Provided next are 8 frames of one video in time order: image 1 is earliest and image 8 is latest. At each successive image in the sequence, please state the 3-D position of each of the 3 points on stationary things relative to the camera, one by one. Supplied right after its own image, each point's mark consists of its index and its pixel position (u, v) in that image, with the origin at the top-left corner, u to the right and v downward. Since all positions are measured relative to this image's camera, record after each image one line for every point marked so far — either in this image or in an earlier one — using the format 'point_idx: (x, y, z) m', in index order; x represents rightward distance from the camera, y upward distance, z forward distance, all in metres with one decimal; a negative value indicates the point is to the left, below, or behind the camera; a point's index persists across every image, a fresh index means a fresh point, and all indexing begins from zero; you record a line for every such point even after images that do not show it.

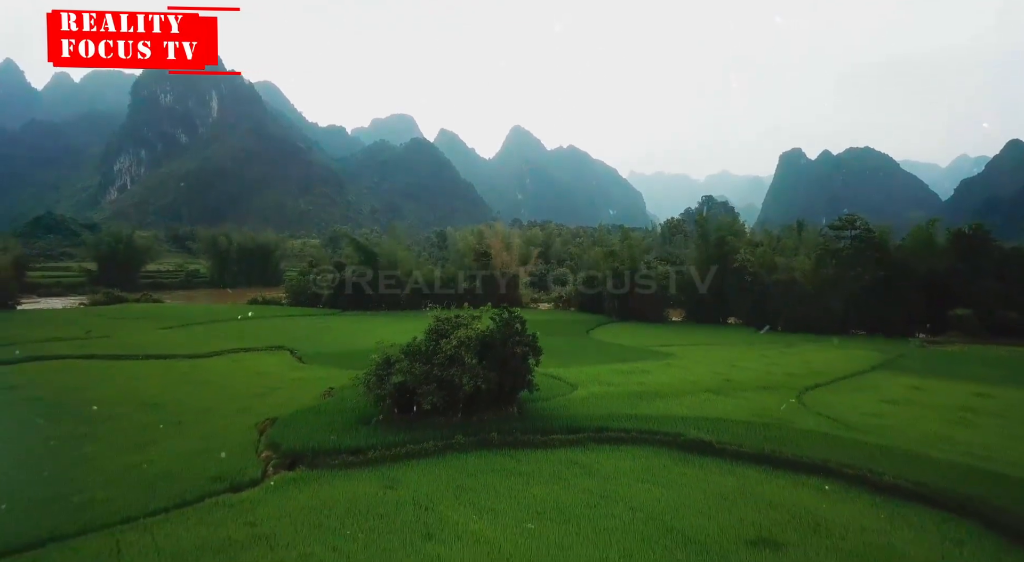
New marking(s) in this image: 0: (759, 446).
0: (+3.5, -2.4, +8.5) m
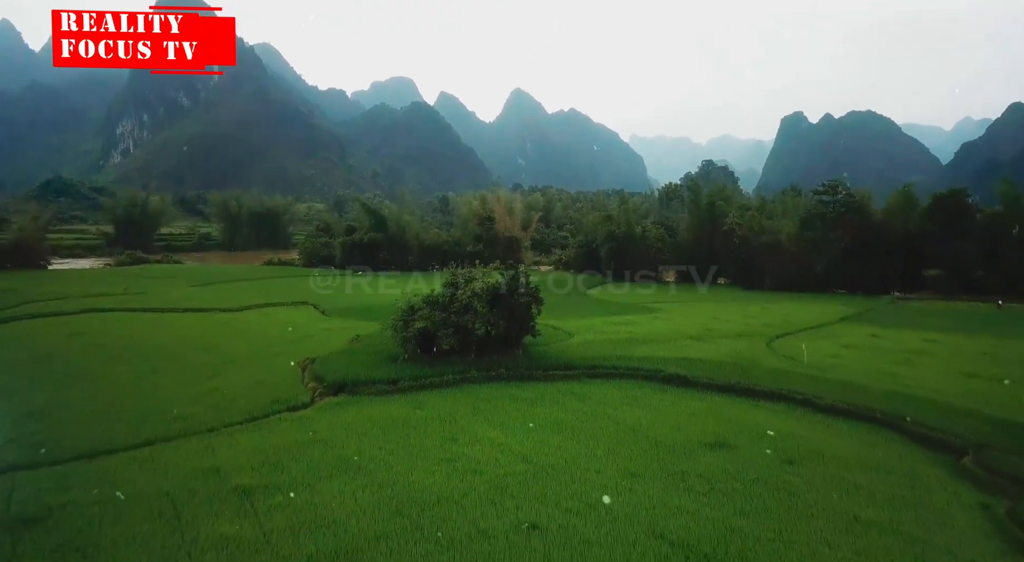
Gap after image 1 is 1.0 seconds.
0: (+3.6, -1.7, +10.1) m
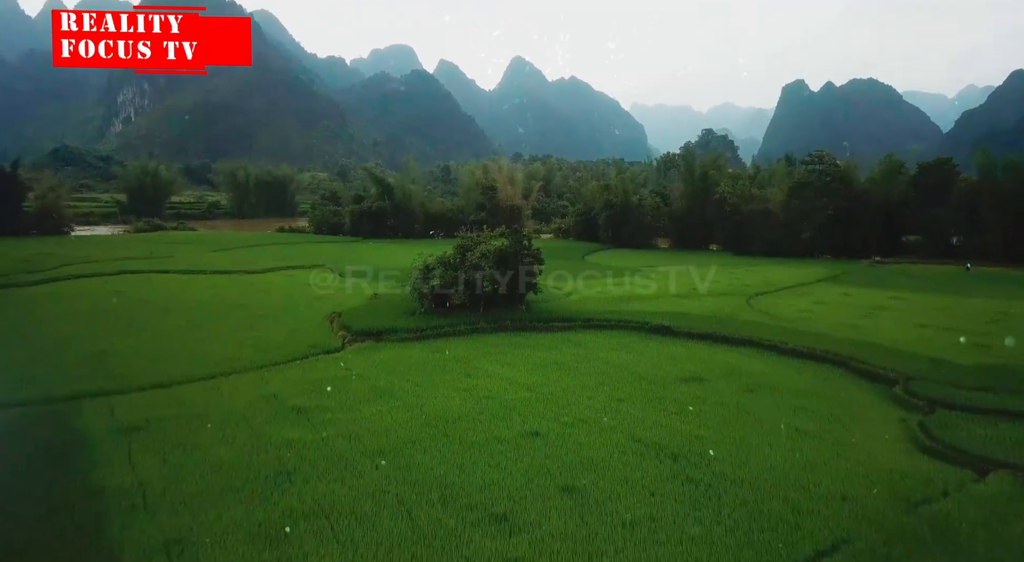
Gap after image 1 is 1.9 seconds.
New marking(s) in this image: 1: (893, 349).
0: (+3.7, -0.9, +11.5) m
1: (+6.5, -1.2, +10.2) m
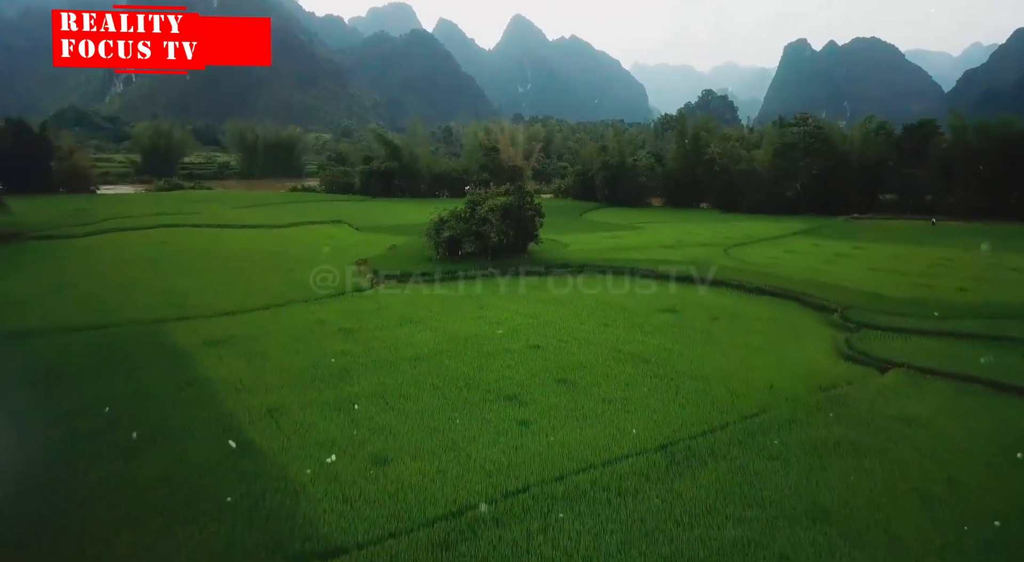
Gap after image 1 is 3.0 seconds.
0: (+3.8, +0.2, +13.2) m
1: (+6.6, -0.1, +11.9) m
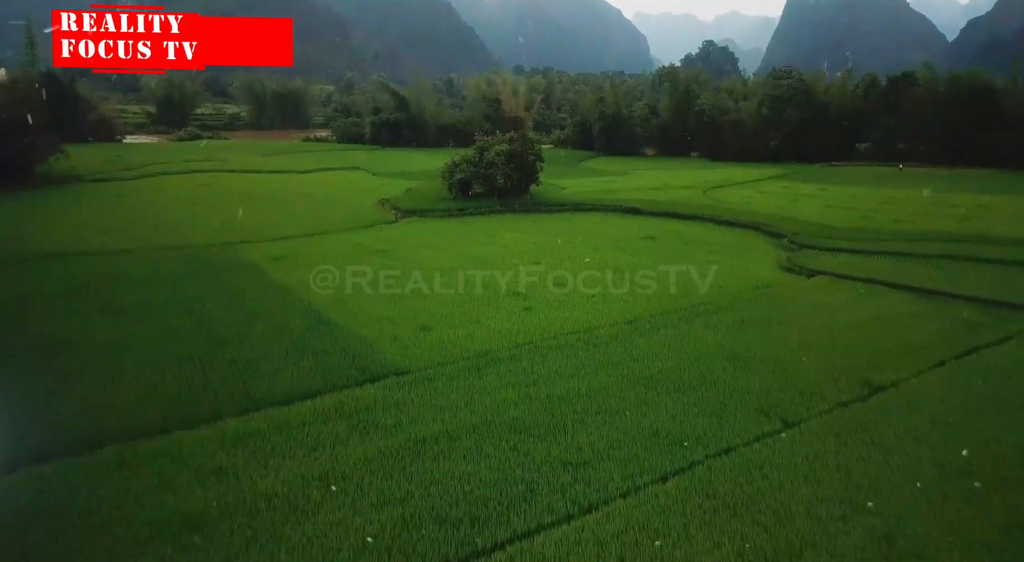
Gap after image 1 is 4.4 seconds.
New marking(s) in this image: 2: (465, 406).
0: (+3.9, +1.8, +15.2) m
1: (+6.7, +1.4, +14.0) m
2: (-0.5, -1.3, +6.1) m
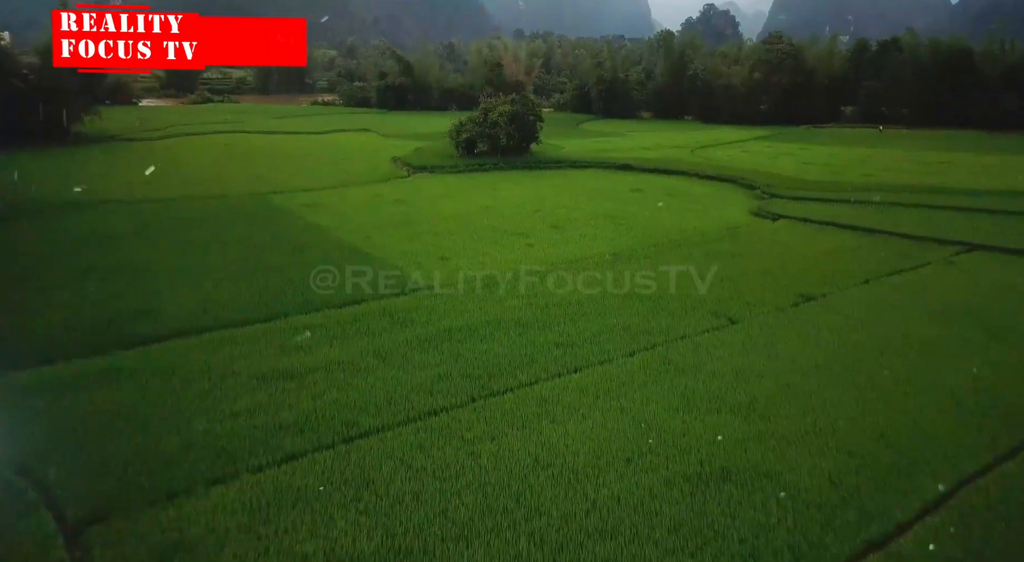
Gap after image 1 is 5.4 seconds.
0: (+4.0, +3.2, +16.6) m
1: (+6.8, +2.8, +15.4) m
2: (-0.4, -0.4, +7.7) m
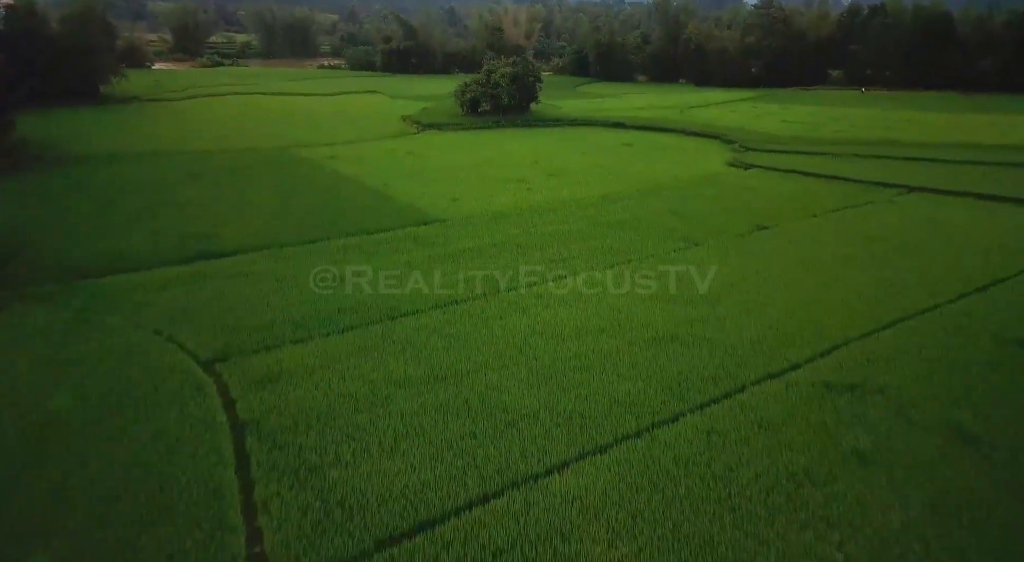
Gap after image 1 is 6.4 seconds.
0: (+4.0, +4.7, +18.0) m
1: (+6.8, +4.2, +16.8) m
2: (-0.4, +0.7, +9.2) m
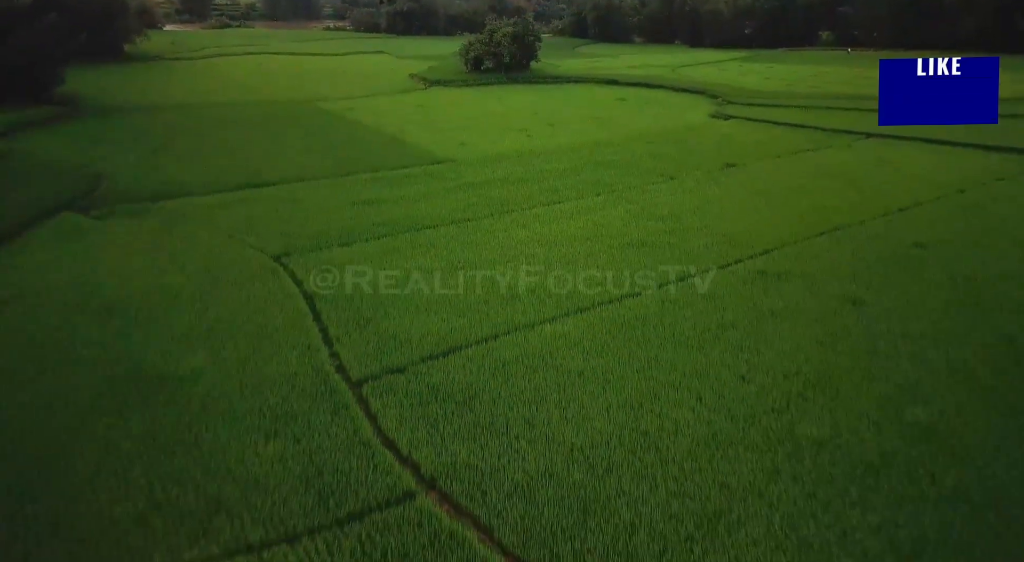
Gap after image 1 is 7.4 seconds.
0: (+4.1, +6.4, +19.2) m
1: (+6.9, +5.8, +18.0) m
2: (-0.3, +1.9, +10.6) m
